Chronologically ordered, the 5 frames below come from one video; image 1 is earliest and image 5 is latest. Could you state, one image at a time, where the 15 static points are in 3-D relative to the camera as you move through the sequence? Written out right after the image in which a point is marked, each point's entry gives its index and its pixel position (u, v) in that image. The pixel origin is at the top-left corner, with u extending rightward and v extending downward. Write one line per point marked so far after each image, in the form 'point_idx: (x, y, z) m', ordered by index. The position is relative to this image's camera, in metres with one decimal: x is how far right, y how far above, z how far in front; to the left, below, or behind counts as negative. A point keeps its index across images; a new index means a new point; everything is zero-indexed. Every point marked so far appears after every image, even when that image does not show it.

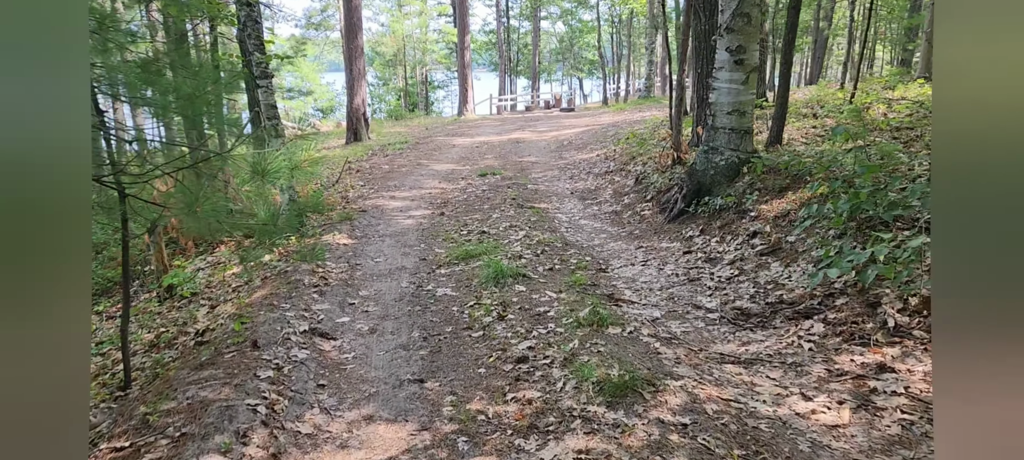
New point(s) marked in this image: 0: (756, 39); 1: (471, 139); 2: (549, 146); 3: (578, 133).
0: (+1.9, +1.5, +5.8) m
1: (-1.0, +2.2, +18.0) m
2: (+0.7, +1.6, +14.6) m
3: (+1.5, +2.1, +16.5) m
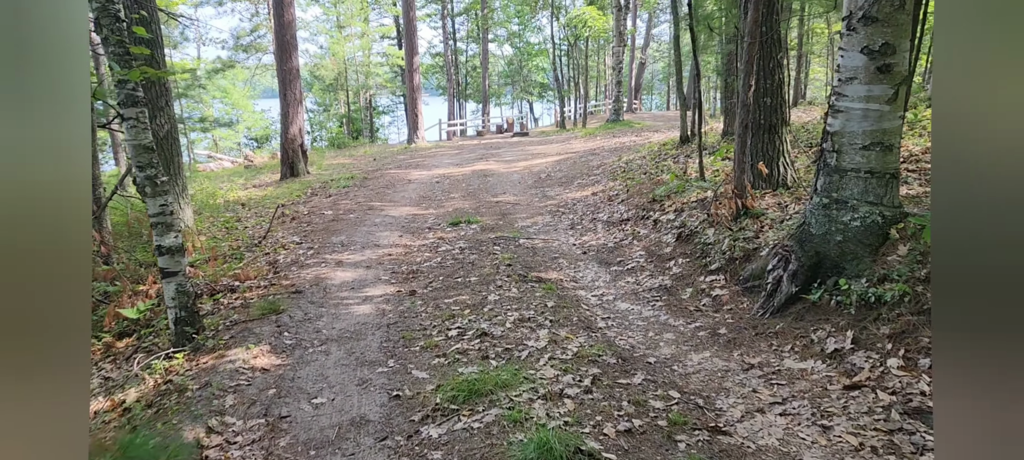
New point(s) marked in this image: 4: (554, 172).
0: (+2.0, +1.0, +3.7) m
1: (-1.8, +1.2, +15.7) m
2: (+0.2, +0.8, +12.4) m
3: (+0.8, +1.3, +14.4) m
4: (+0.8, +1.0, +13.1) m
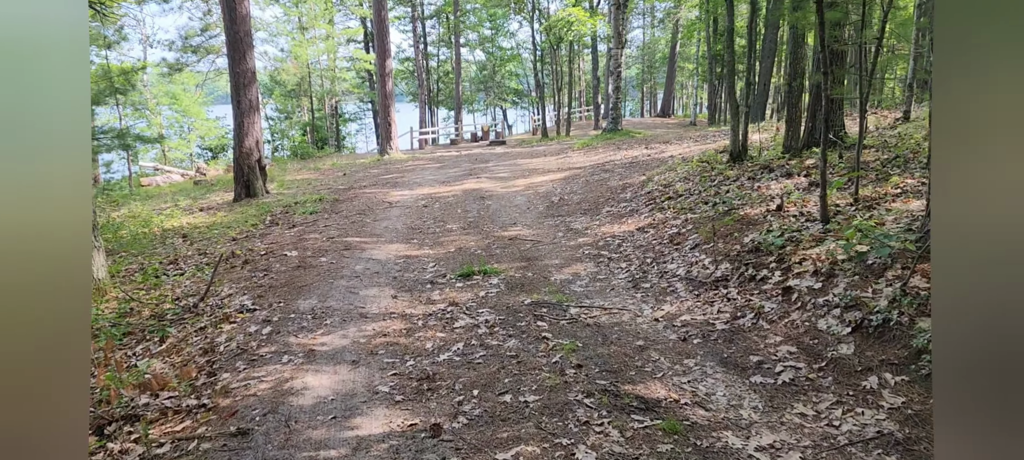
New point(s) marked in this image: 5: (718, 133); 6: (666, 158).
0: (+2.5, +0.6, +1.6) m
1: (-1.9, +0.6, +13.4) m
2: (+0.3, +0.3, +10.2) m
3: (+0.8, +0.7, +12.2) m
4: (+0.8, +0.5, +10.9) m
5: (+4.8, +2.2, +16.8) m
6: (+2.7, +1.3, +12.7) m
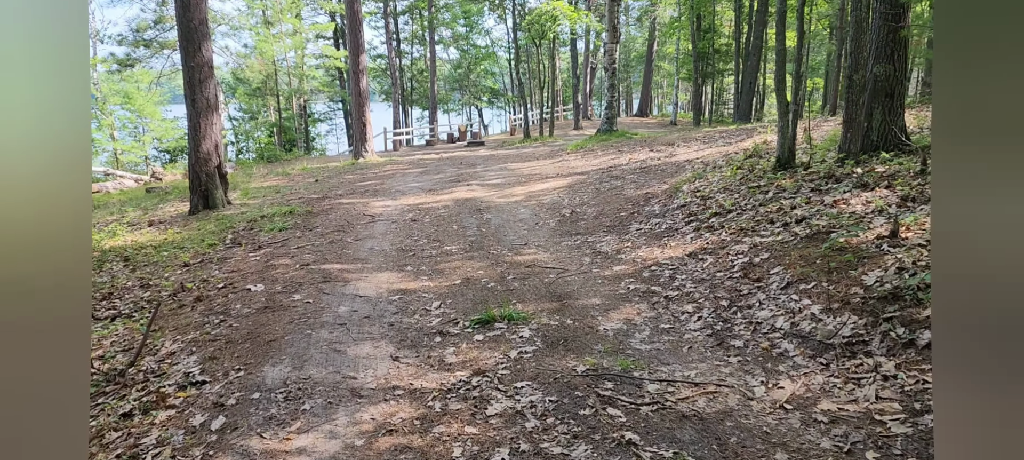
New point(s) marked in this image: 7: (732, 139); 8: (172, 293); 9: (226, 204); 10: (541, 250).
0: (+2.9, +0.4, +0.2) m
1: (-1.9, +0.4, +11.8) m
2: (+0.4, +0.1, +8.7) m
3: (+0.8, +0.5, +10.7) m
4: (+0.8, +0.3, +9.4) m
5: (+4.5, +2.0, +15.5) m
6: (+2.7, +1.1, +11.4) m
7: (+4.0, +1.6, +13.3) m
8: (-3.3, -0.6, +7.0) m
9: (-5.5, +0.5, +13.9) m
10: (+0.3, -0.2, +7.4) m
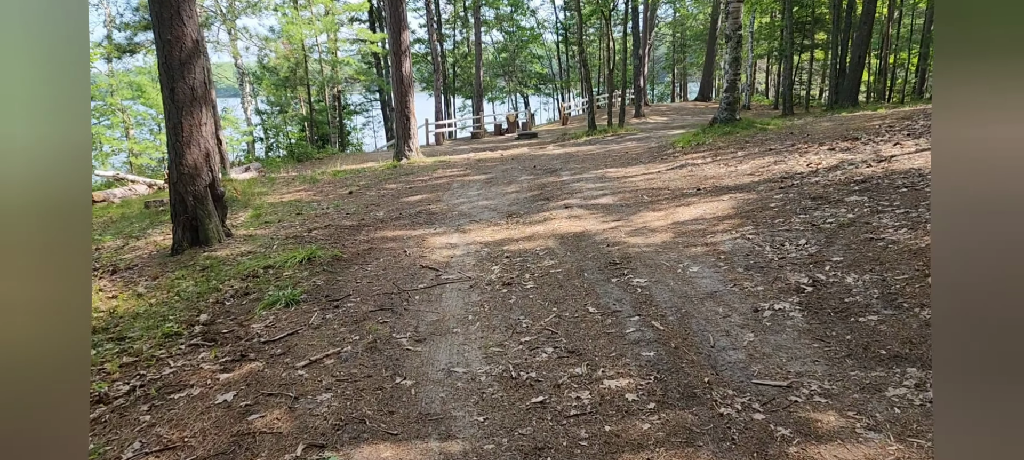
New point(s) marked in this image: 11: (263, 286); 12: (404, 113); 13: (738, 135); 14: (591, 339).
0: (+3.8, -0.3, -4.3) m
1: (-0.5, -0.2, +7.6) m
2: (+1.6, -0.6, +4.3) m
3: (+2.1, 0.0, +6.3) m
4: (+2.2, -0.3, +5.0) m
5: (+6.1, +1.6, +10.9) m
6: (+4.1, +0.5, +6.9) m
7: (+5.5, +1.2, +8.7) m
8: (-2.1, -1.3, +2.8) m
9: (-3.9, -0.1, +9.8) m
10: (+1.5, -0.8, +3.0) m
11: (-2.4, -0.6, +6.8) m
12: (-2.8, +3.0, +18.6) m
13: (+4.2, +1.8, +13.1) m
14: (+0.5, -0.7, +4.5) m
